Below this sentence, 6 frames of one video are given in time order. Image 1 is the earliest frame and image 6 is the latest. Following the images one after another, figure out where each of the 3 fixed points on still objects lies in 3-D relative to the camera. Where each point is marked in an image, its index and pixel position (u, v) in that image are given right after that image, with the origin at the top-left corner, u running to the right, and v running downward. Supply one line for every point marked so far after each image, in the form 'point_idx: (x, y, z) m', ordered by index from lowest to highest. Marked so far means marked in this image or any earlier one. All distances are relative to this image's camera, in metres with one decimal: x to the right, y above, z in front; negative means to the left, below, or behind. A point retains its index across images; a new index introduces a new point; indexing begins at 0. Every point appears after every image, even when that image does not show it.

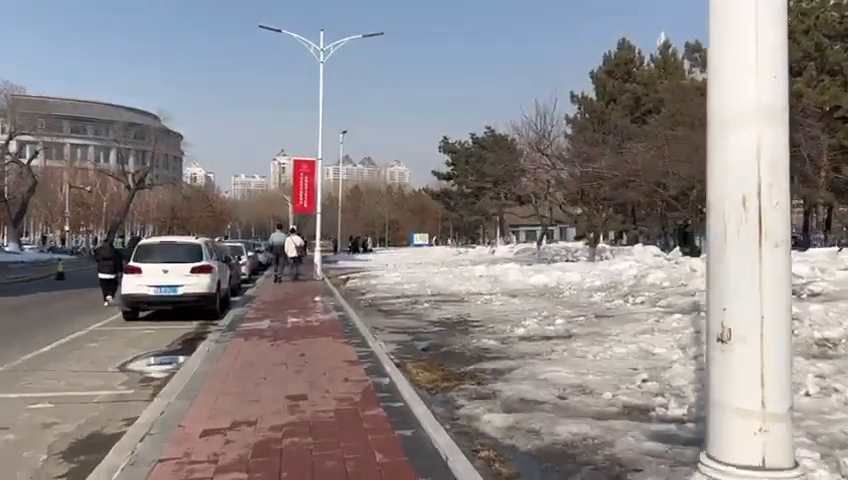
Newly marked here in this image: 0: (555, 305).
0: (+3.2, -1.6, +17.4) m
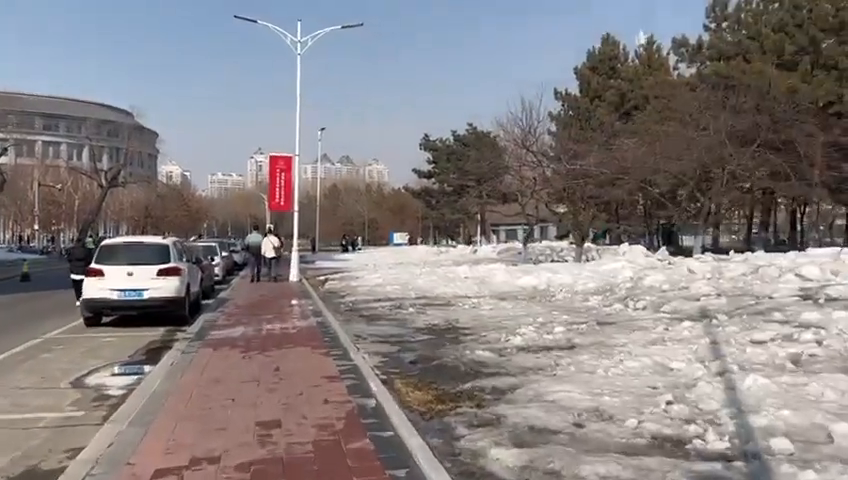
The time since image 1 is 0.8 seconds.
0: (+2.8, -1.6, +16.3) m
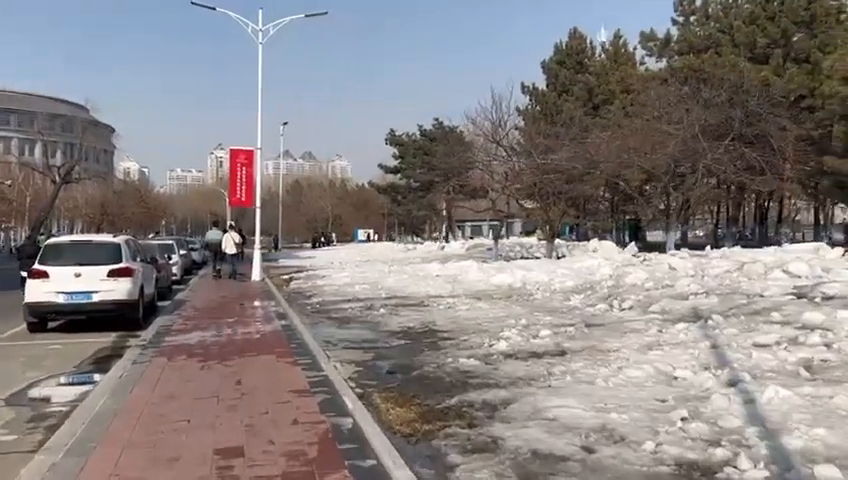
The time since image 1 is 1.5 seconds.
0: (+2.3, -1.5, +15.4) m
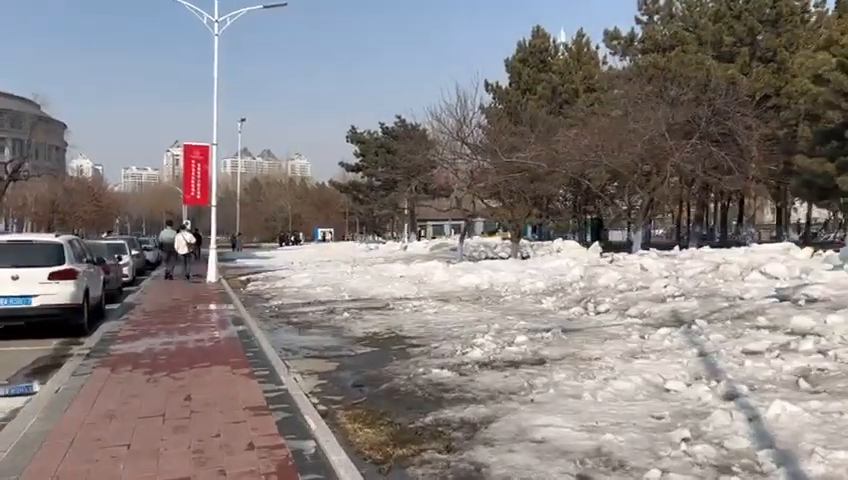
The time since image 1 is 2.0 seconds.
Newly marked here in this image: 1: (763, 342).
0: (+1.6, -1.5, +14.7) m
1: (+4.5, -1.4, +9.7) m
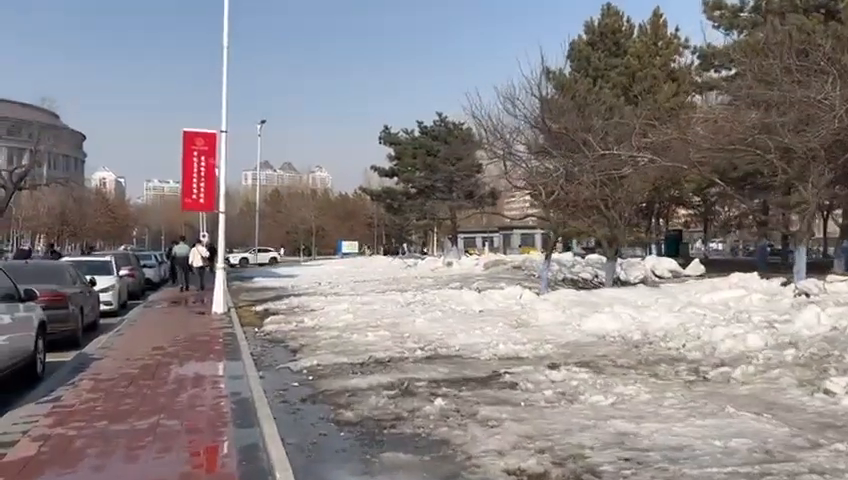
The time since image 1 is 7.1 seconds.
0: (+3.5, -1.8, +6.9) m
1: (+6.3, -1.6, +1.9) m
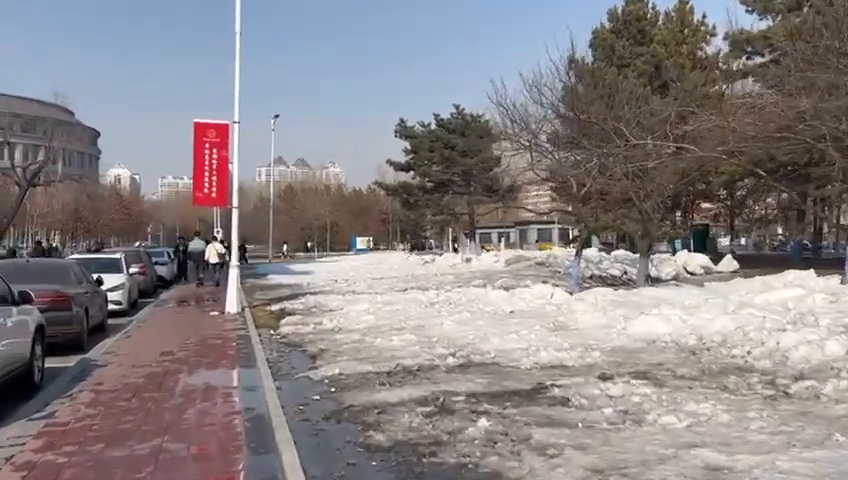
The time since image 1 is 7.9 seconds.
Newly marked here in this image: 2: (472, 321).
0: (+4.0, -1.8, +5.7) m
1: (+6.7, -1.6, +0.6) m
2: (+1.0, -1.7, +15.7) m
